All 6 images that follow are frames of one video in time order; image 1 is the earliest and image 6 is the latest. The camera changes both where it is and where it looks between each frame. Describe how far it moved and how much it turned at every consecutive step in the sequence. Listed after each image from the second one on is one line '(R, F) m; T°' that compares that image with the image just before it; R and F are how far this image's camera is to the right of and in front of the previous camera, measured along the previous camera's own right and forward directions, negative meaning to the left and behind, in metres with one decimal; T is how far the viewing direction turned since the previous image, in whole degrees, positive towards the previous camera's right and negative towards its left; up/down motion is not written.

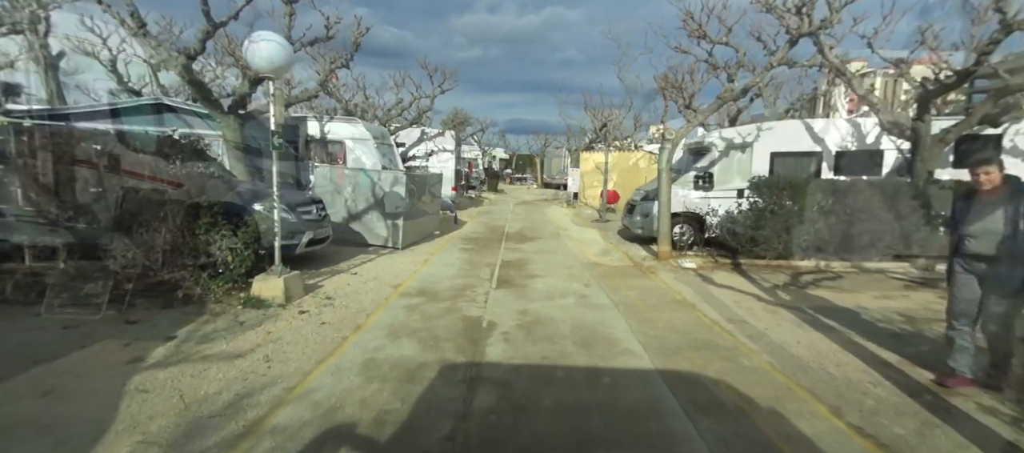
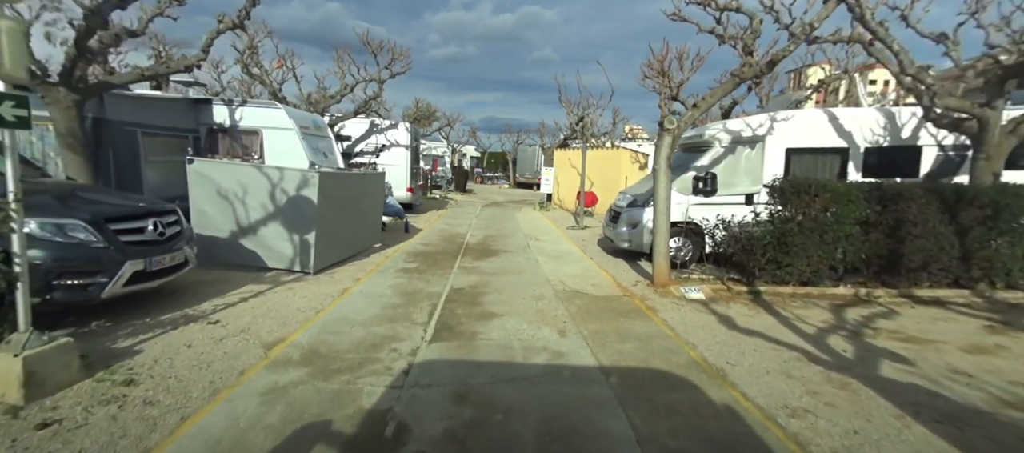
(+0.3, +2.1) m; +3°
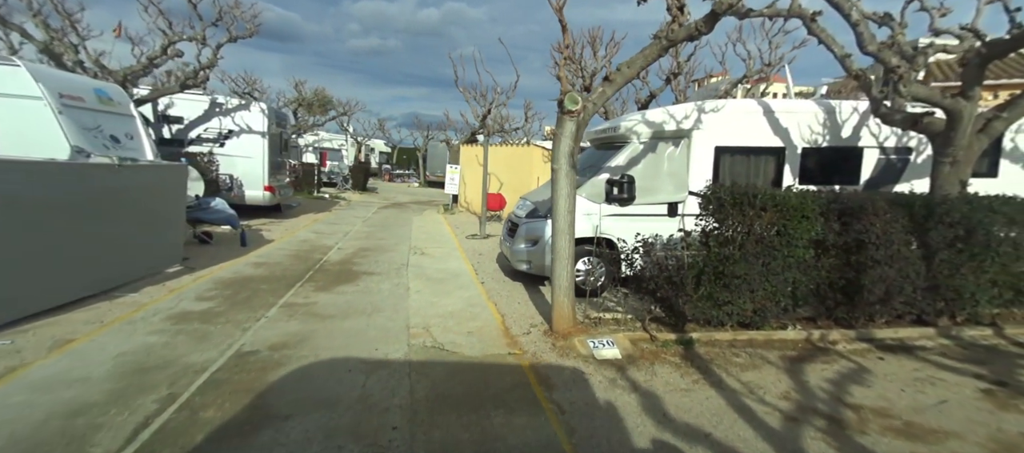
(+0.8, +2.1) m; +9°
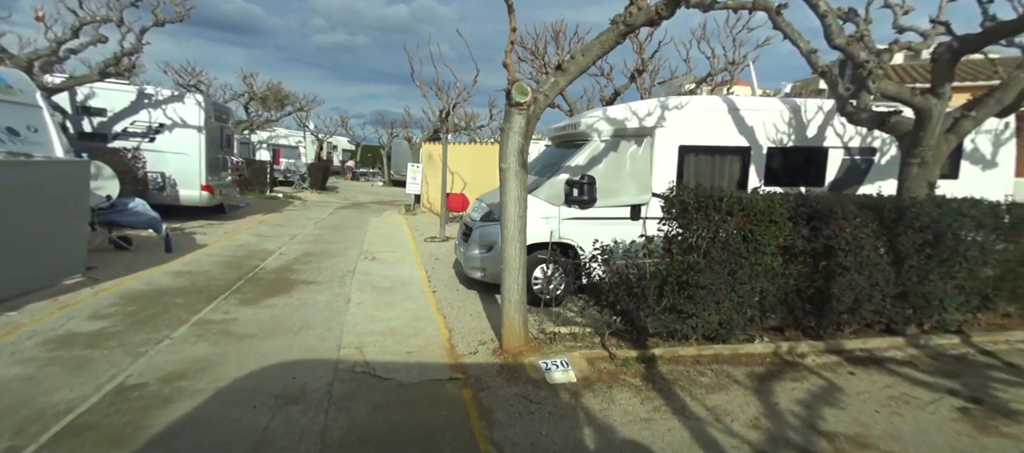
(+0.2, +0.5) m; +4°
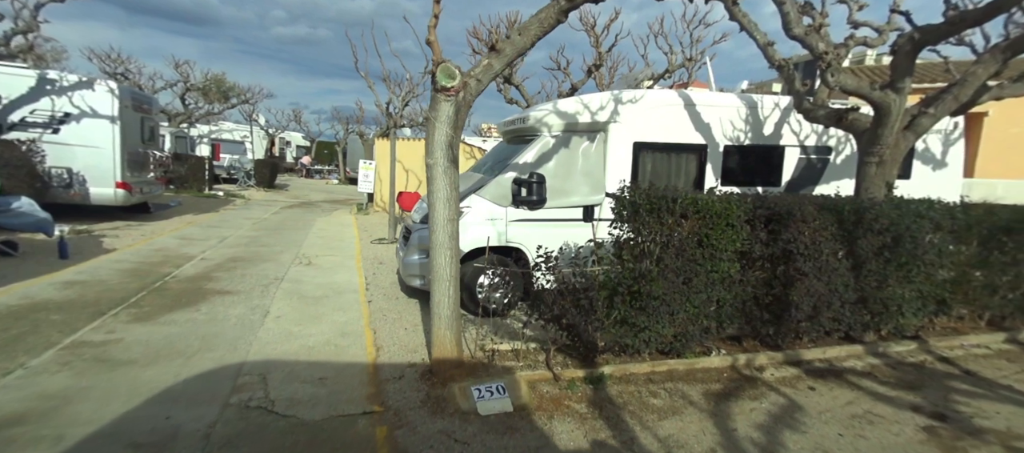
(+0.3, +0.5) m; +4°
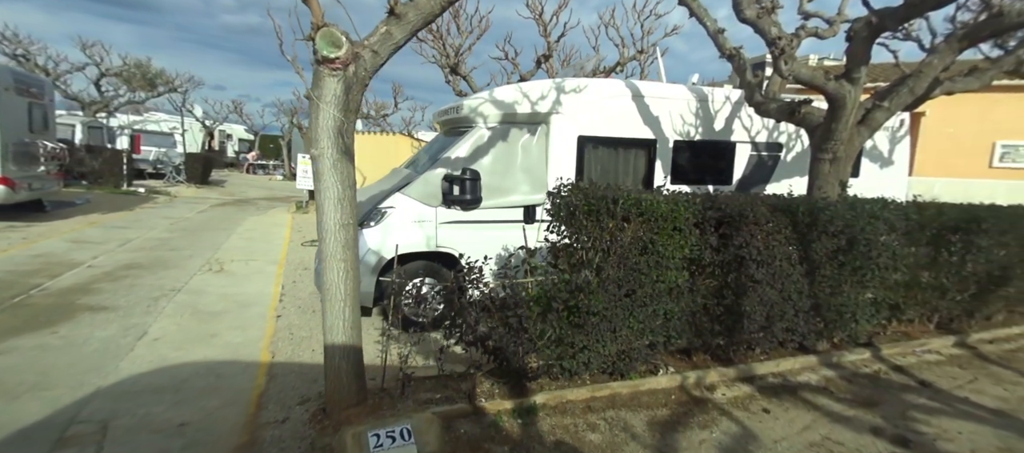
(+0.3, +0.6) m; +5°
